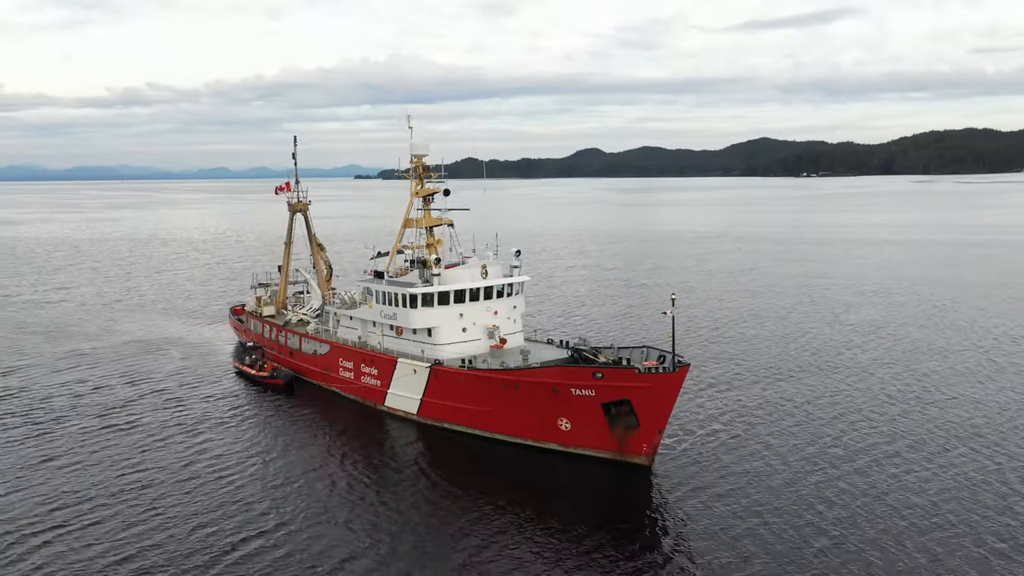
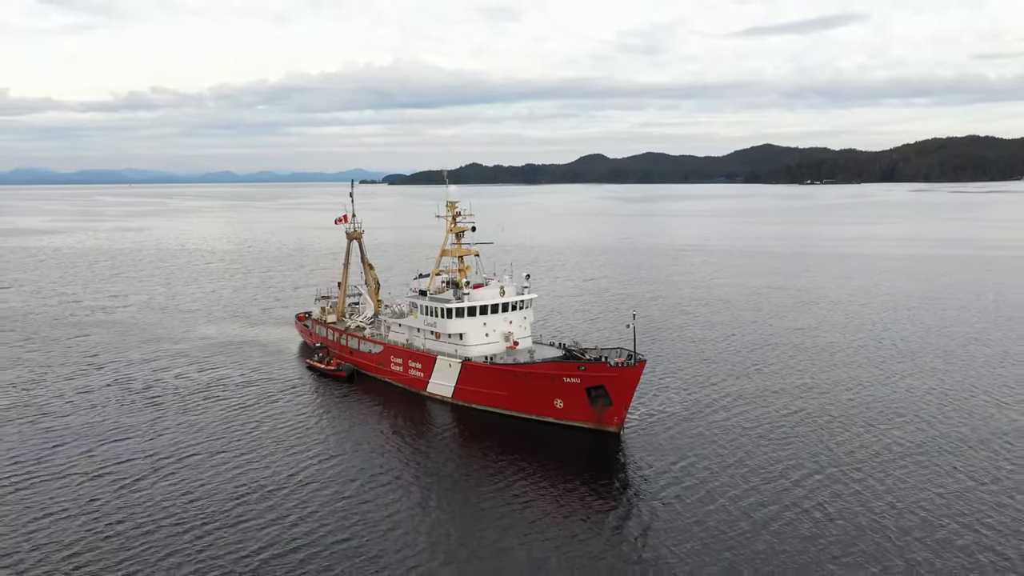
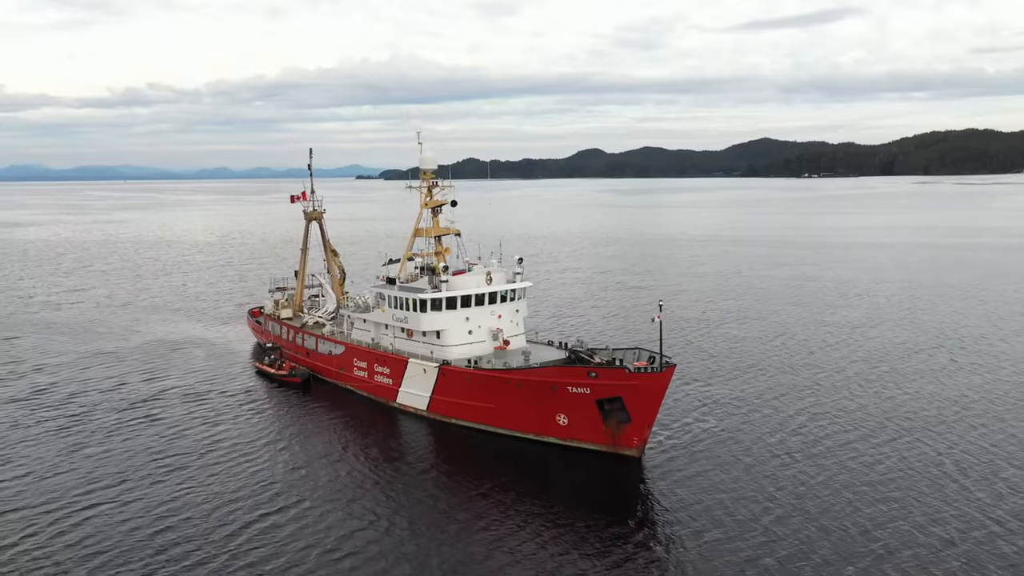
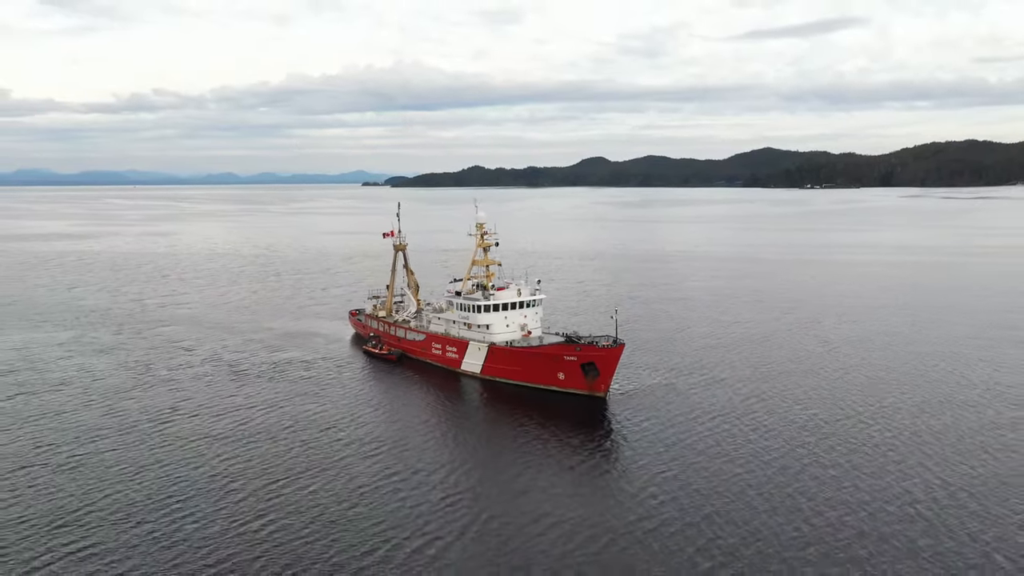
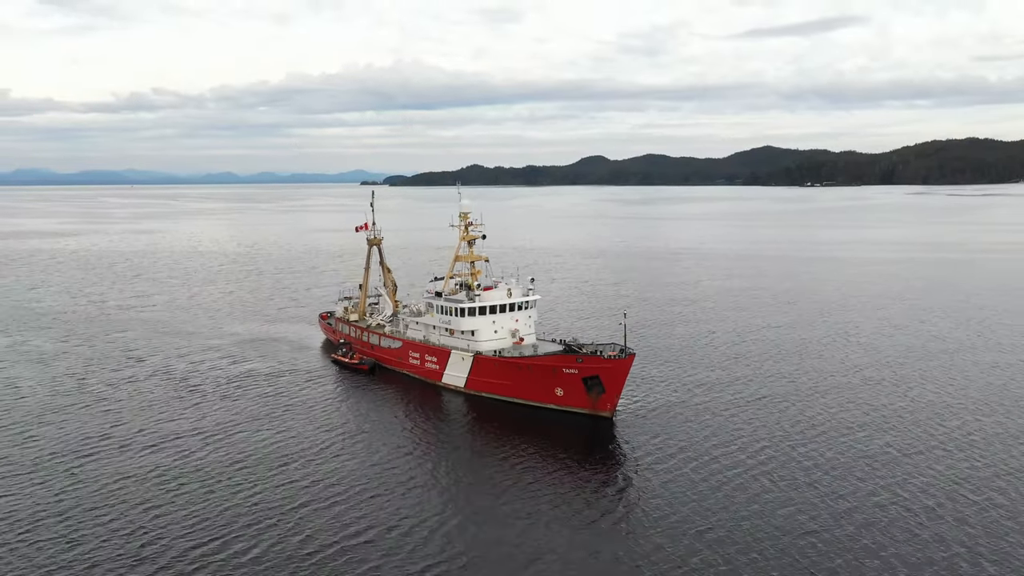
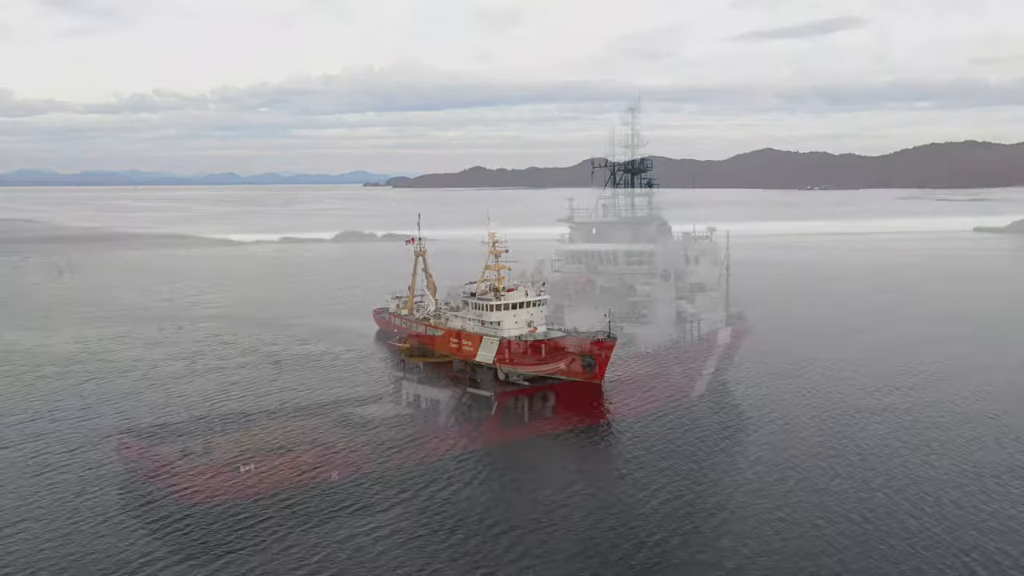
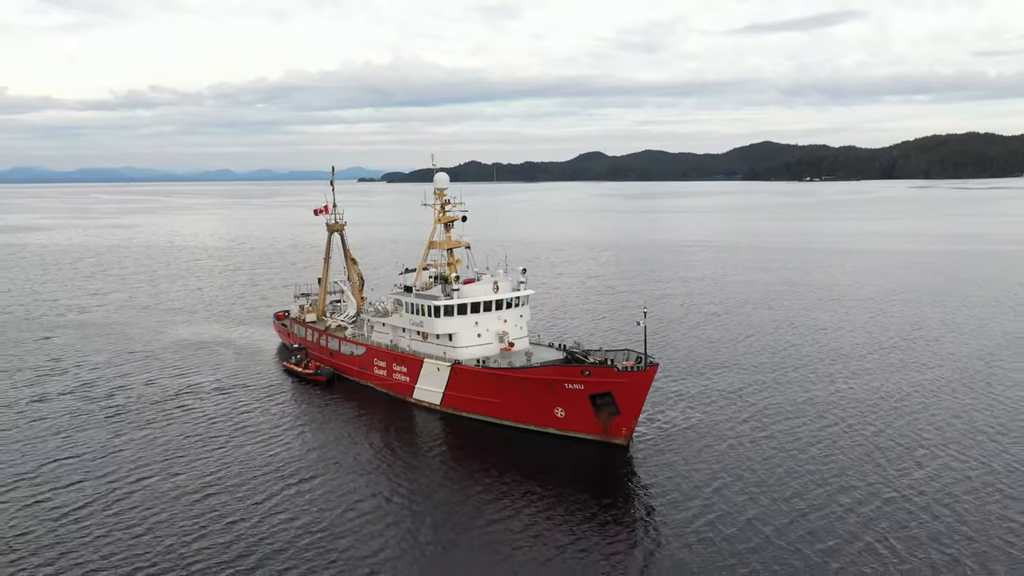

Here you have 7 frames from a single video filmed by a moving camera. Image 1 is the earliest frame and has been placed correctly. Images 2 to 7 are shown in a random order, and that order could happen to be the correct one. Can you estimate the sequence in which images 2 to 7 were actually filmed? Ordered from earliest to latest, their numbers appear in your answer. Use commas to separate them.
3, 7, 2, 5, 4, 6
